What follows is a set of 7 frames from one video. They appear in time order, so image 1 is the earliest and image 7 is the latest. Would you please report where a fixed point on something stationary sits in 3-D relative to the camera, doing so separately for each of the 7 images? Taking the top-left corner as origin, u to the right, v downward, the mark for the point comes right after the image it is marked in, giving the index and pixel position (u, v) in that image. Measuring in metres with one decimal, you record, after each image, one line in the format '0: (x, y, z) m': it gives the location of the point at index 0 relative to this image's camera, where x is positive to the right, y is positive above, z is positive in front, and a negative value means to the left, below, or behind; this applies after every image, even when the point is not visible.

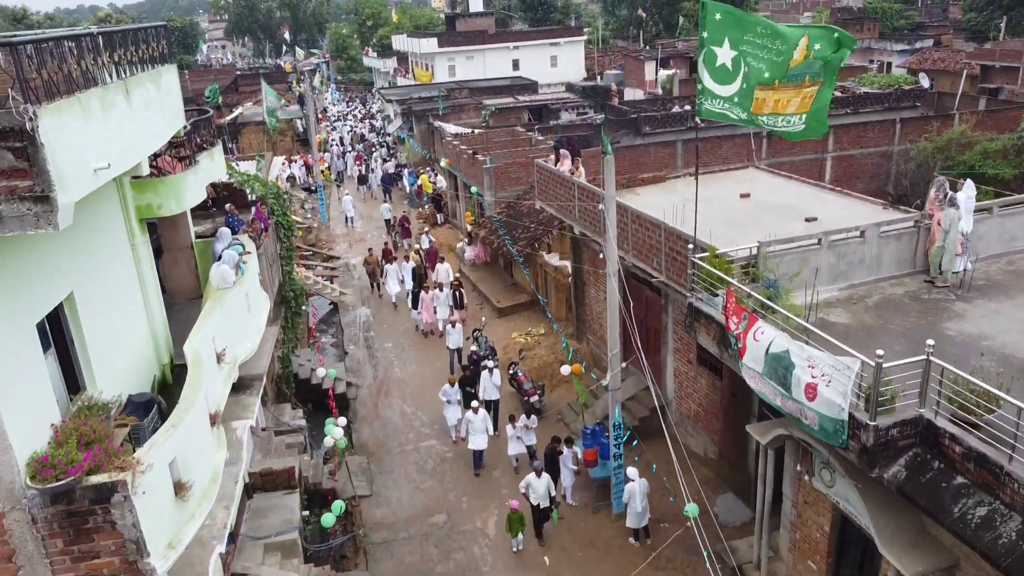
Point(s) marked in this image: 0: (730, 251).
0: (+2.3, +0.4, +8.9) m
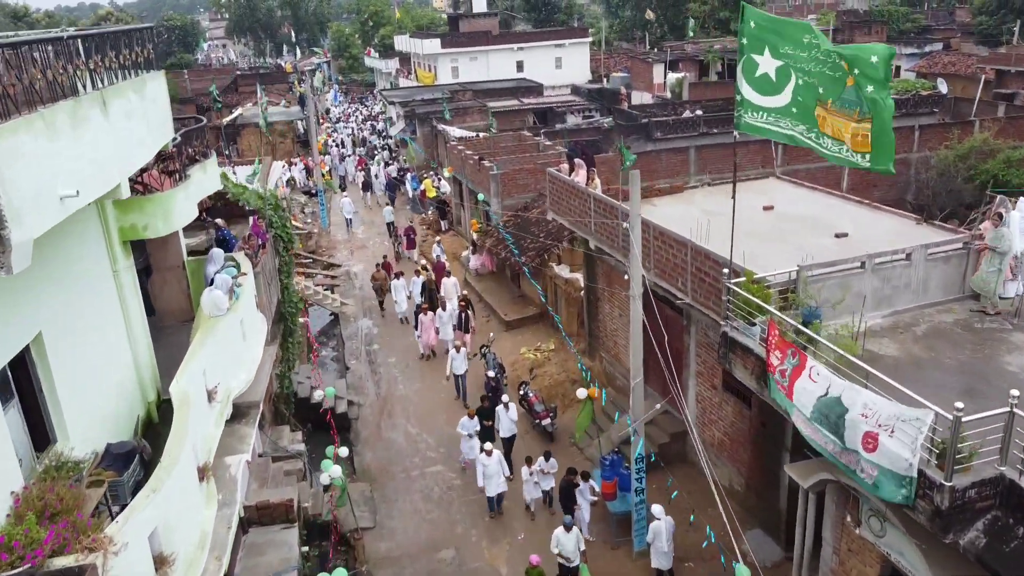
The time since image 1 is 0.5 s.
0: (+2.5, +0.1, +8.2) m
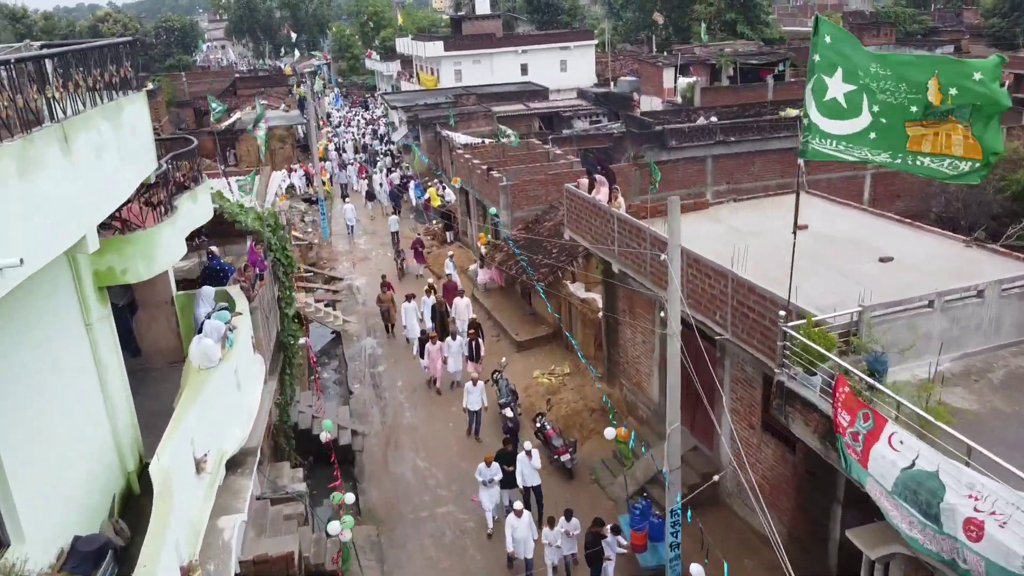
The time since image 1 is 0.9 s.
0: (+2.7, -0.3, +7.3) m
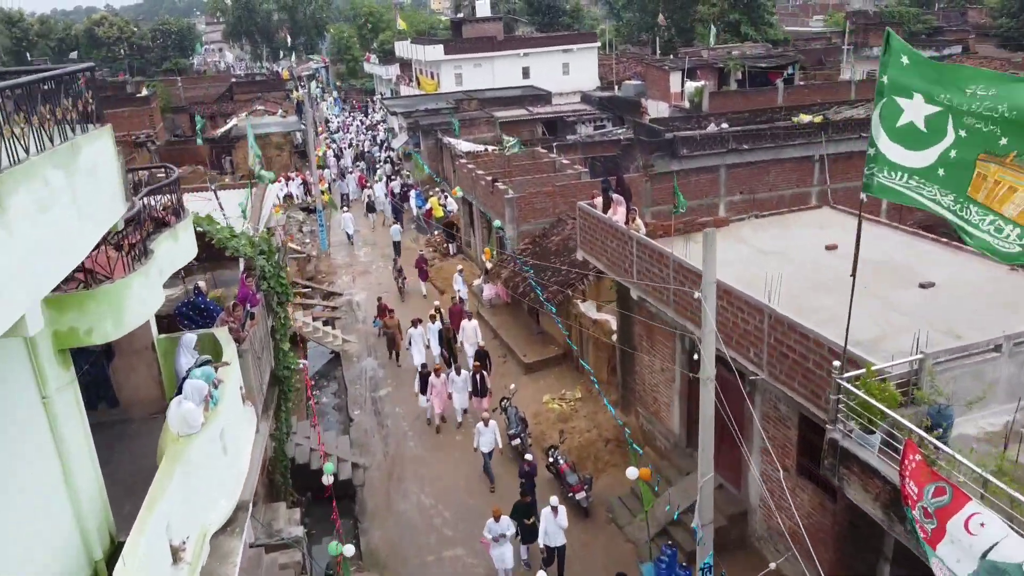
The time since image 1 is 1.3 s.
0: (+2.9, -0.6, +6.5) m
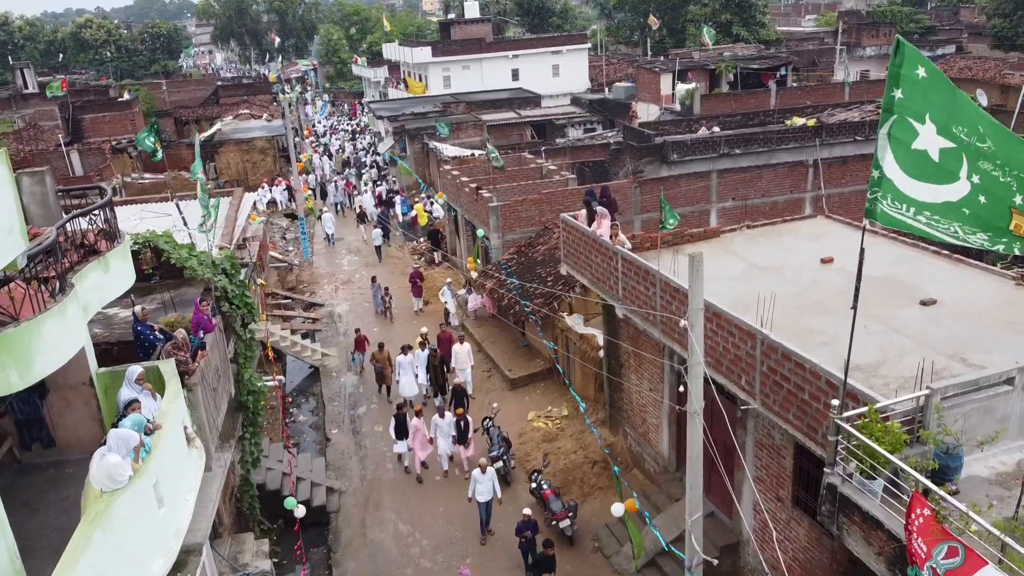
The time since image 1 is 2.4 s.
0: (+2.7, -0.8, +6.0) m
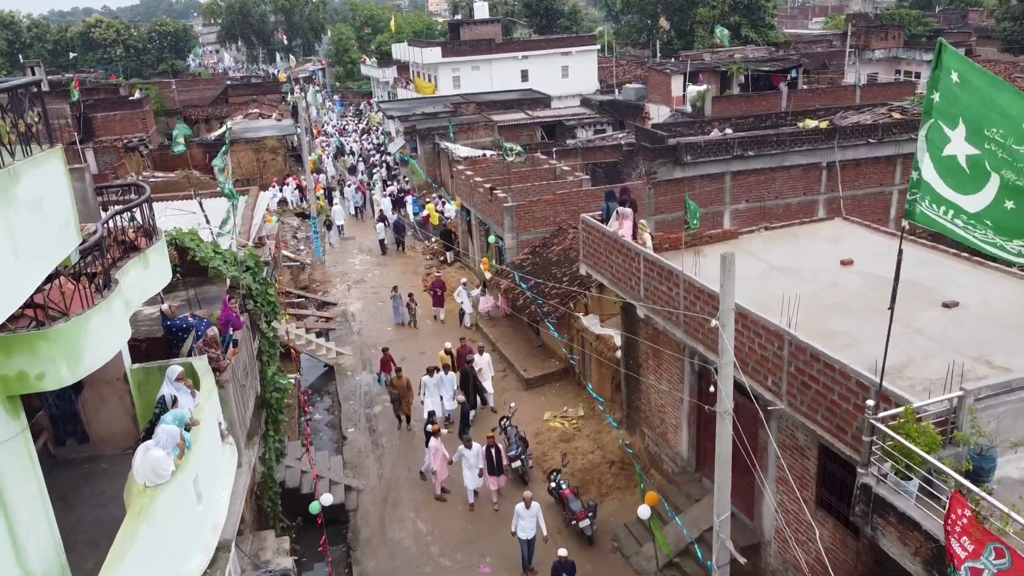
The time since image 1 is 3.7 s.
0: (+2.9, -0.8, +6.0) m
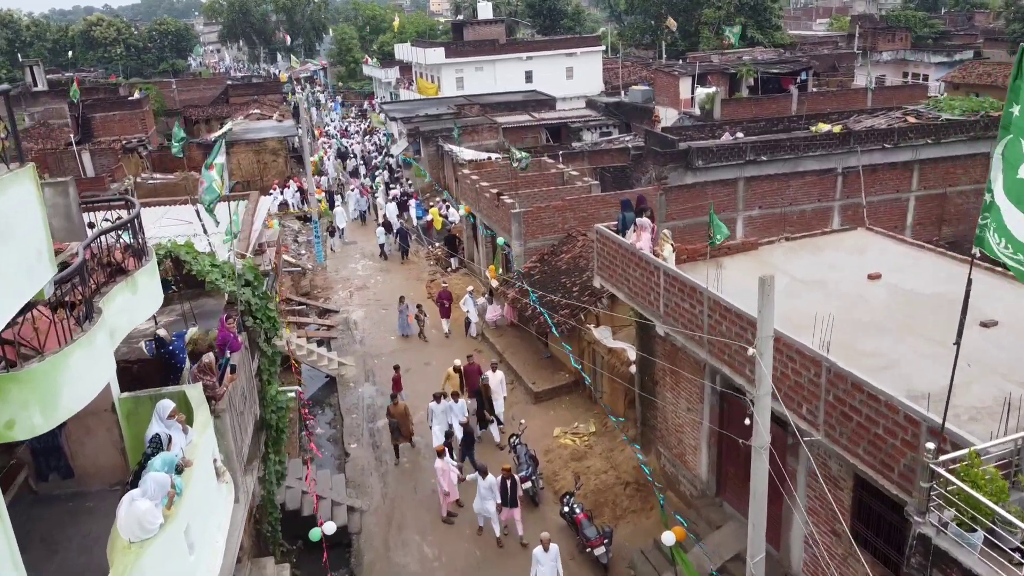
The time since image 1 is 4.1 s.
0: (+3.1, -1.0, +5.4) m
